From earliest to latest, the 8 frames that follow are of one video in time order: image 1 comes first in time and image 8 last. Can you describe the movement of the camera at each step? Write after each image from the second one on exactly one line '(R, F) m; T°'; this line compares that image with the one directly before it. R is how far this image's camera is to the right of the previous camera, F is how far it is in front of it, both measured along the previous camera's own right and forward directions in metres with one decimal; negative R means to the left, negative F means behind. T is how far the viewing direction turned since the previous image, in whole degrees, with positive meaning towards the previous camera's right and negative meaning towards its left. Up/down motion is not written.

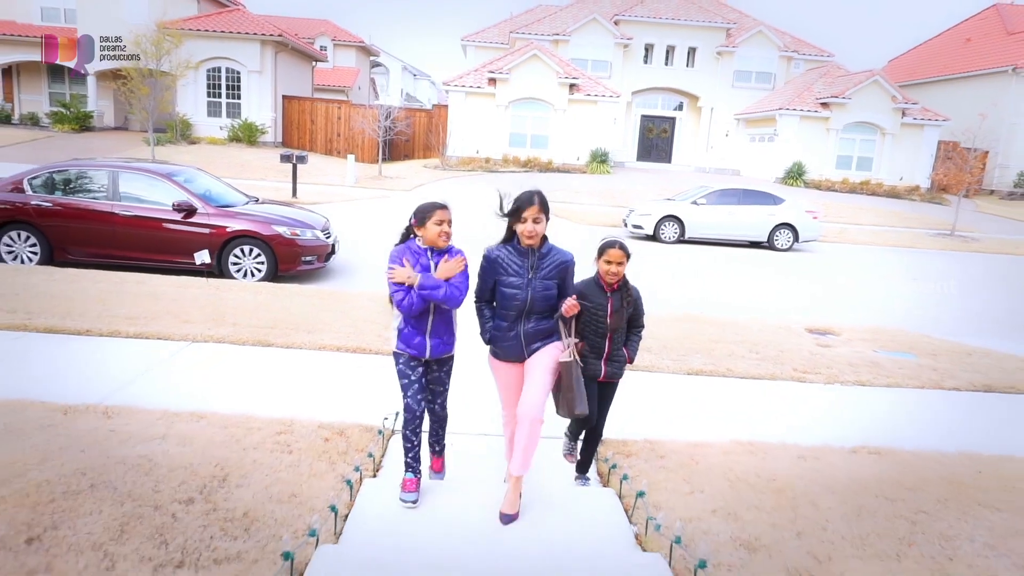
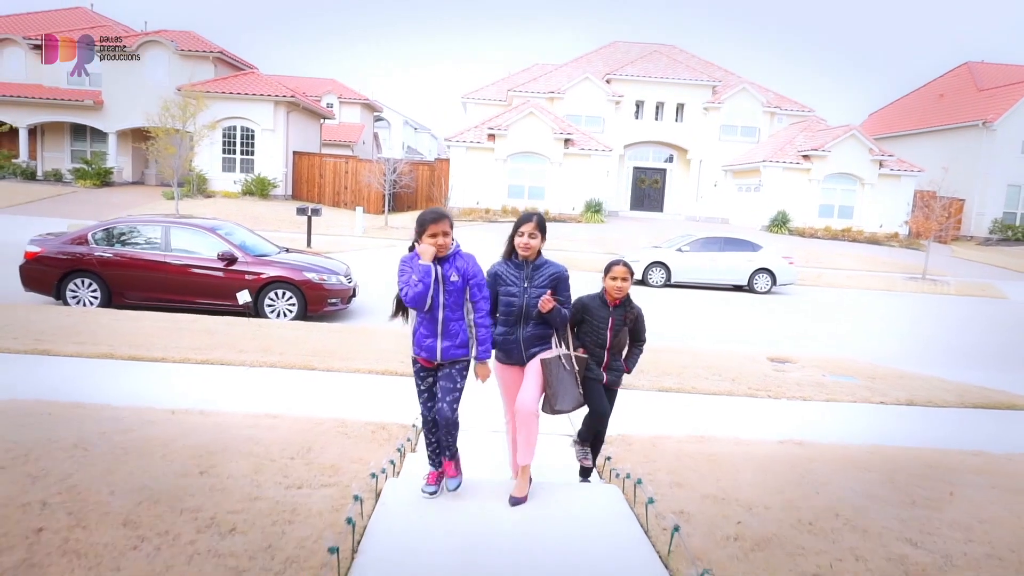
(0.0, -1.1) m; 0°
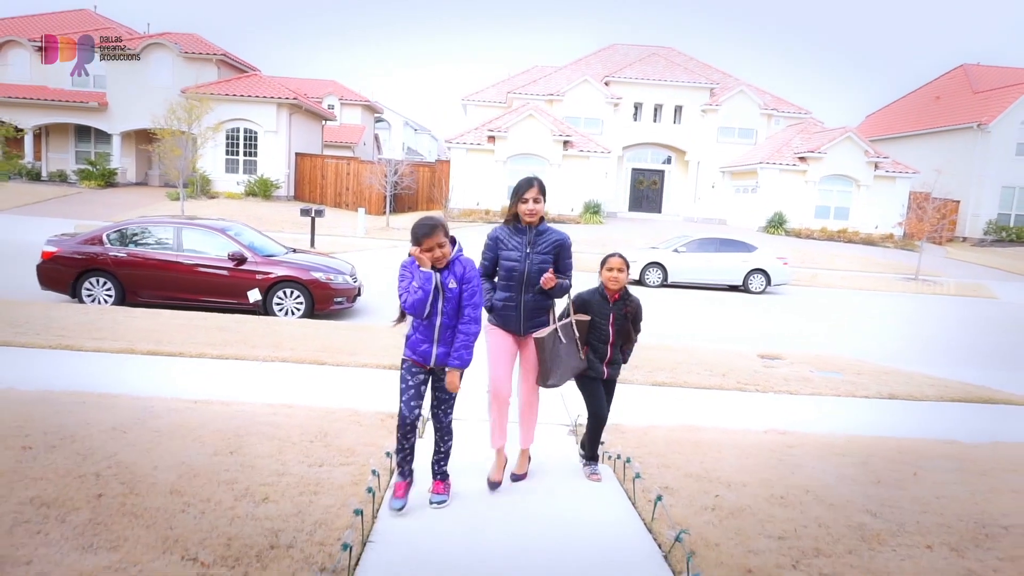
(0.0, -0.3) m; 0°
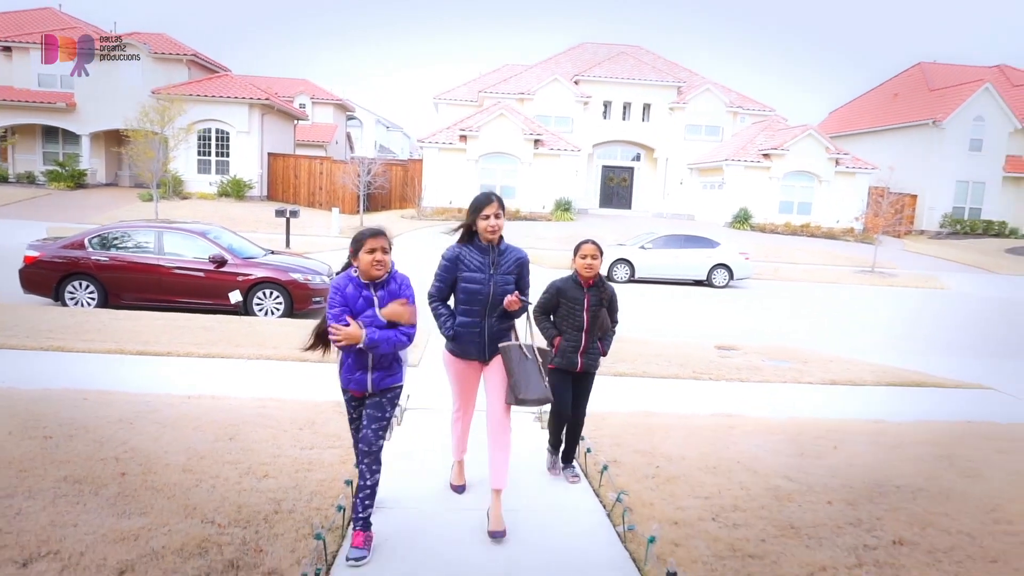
(0.0, -0.4) m; +2°
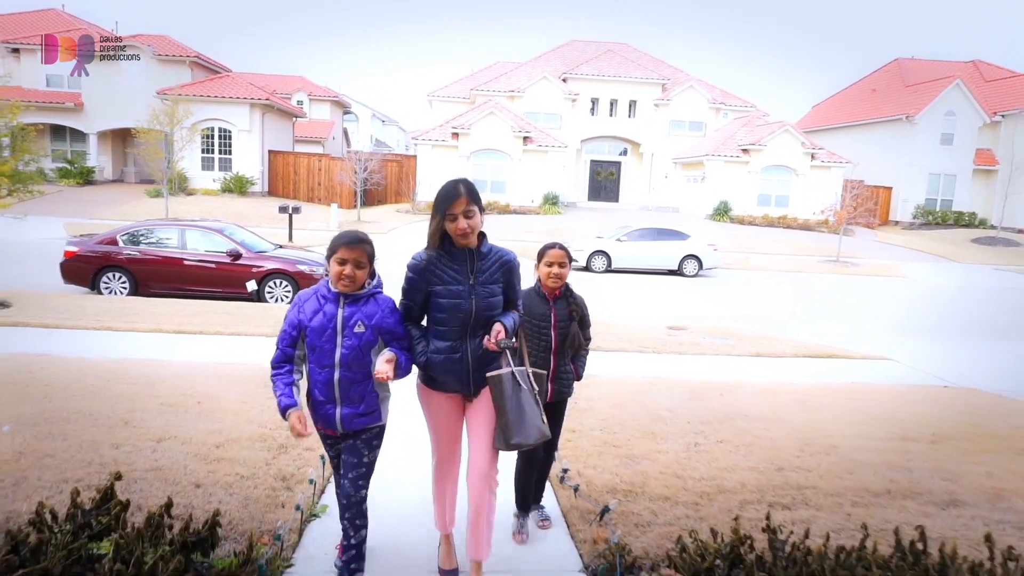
(+0.3, -1.3) m; 0°
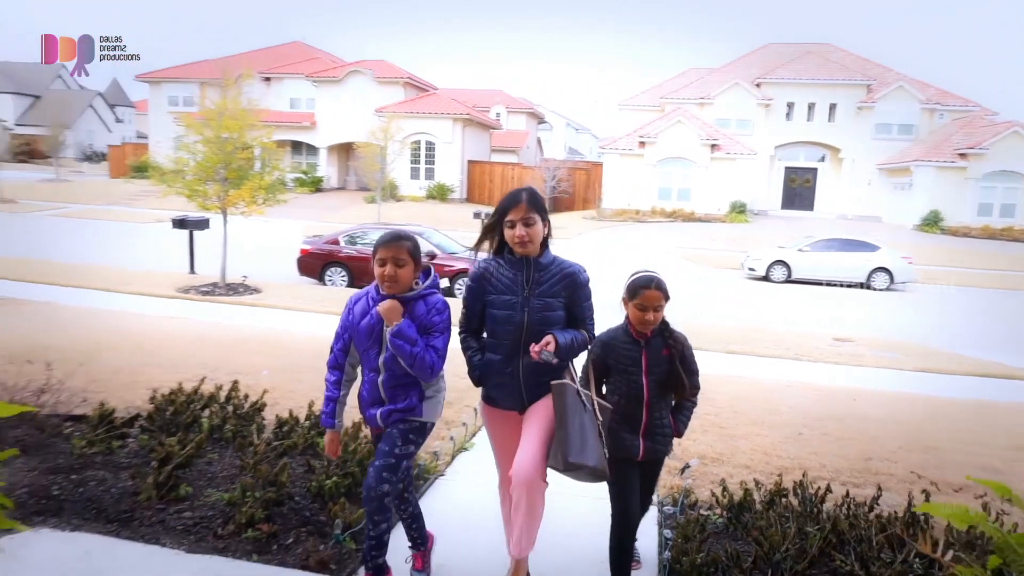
(+0.4, -0.8) m; -15°
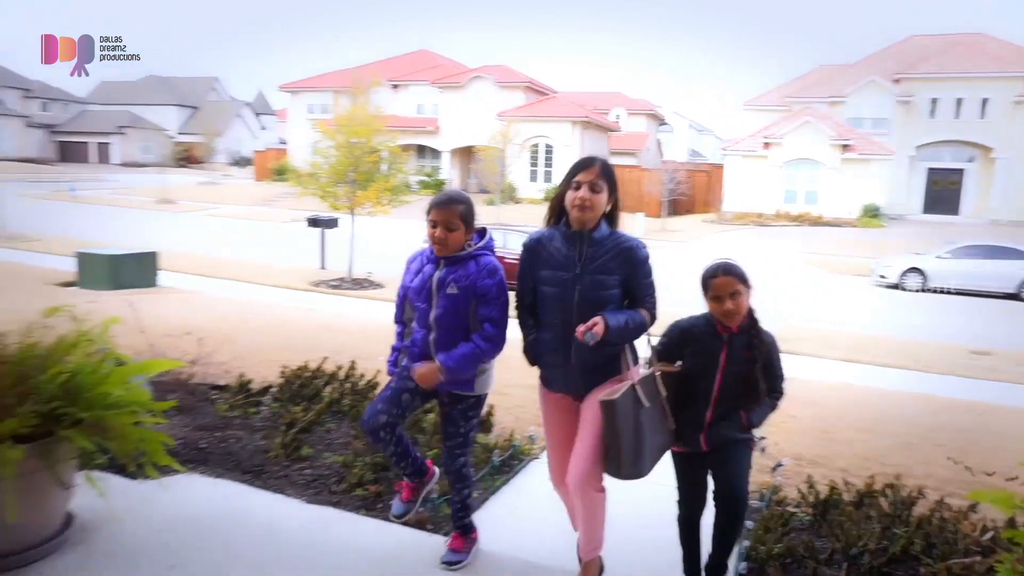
(+0.1, -0.2) m; -9°
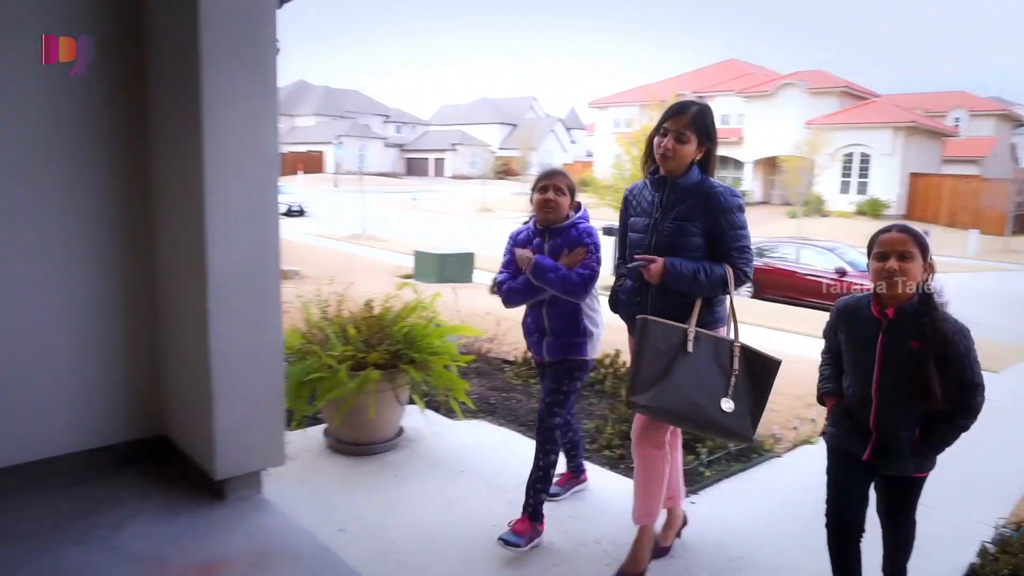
(+0.3, -0.5) m; -23°
